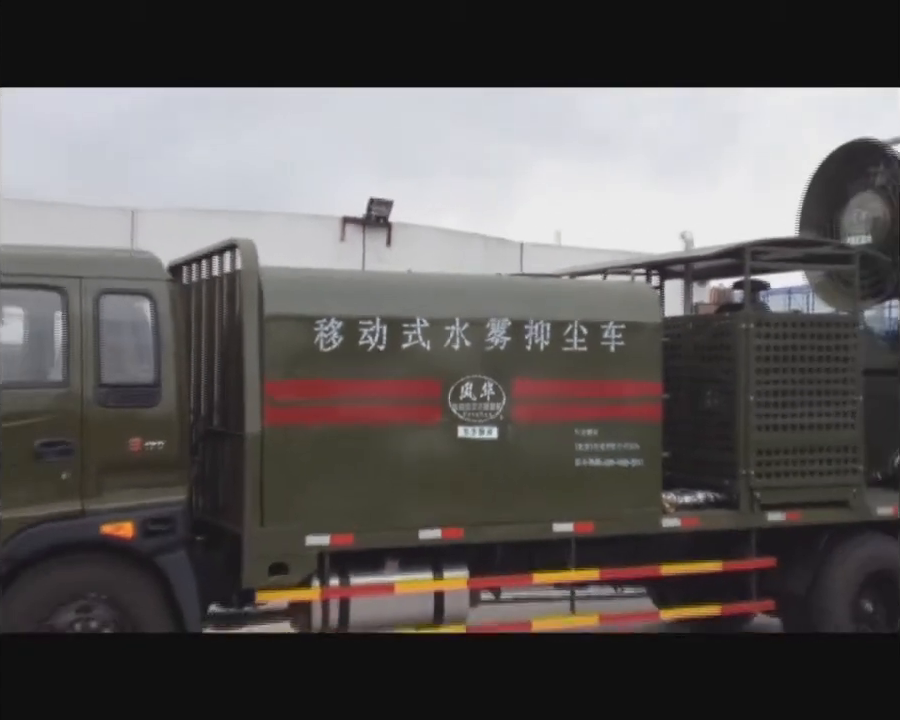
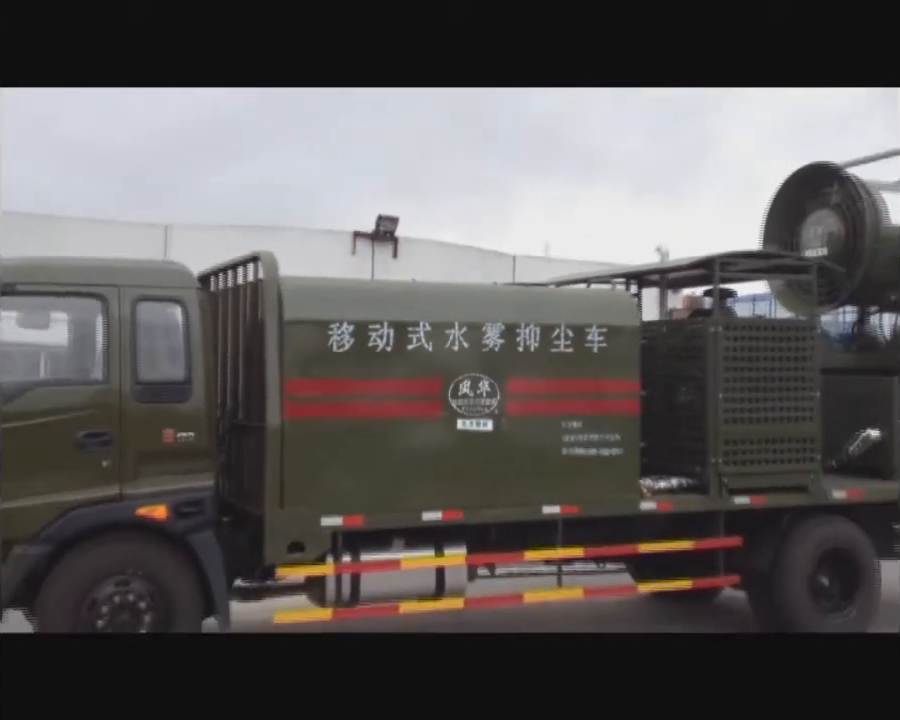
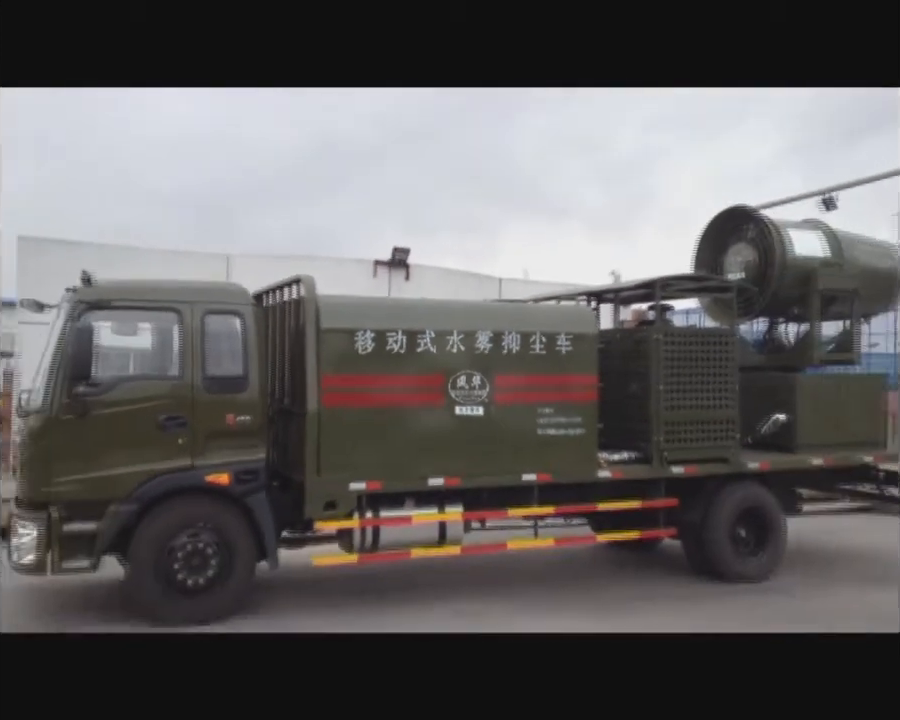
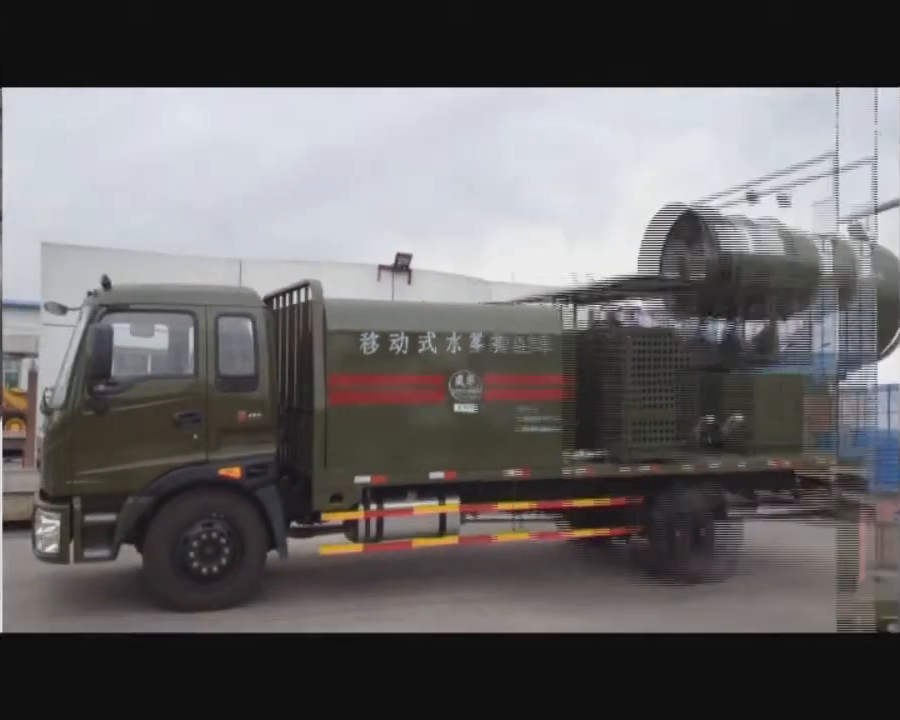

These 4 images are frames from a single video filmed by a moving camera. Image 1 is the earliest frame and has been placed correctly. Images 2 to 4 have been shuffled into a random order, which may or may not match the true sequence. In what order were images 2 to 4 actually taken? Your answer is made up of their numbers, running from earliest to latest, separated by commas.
2, 3, 4
